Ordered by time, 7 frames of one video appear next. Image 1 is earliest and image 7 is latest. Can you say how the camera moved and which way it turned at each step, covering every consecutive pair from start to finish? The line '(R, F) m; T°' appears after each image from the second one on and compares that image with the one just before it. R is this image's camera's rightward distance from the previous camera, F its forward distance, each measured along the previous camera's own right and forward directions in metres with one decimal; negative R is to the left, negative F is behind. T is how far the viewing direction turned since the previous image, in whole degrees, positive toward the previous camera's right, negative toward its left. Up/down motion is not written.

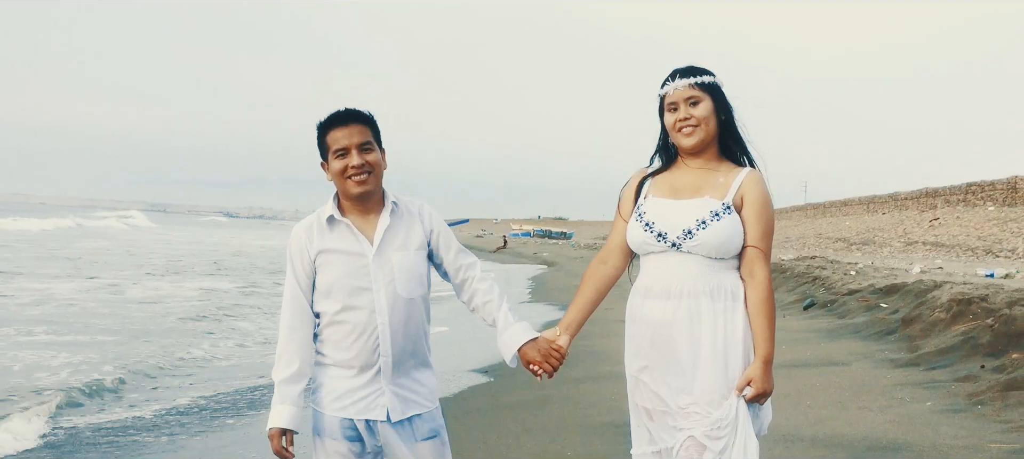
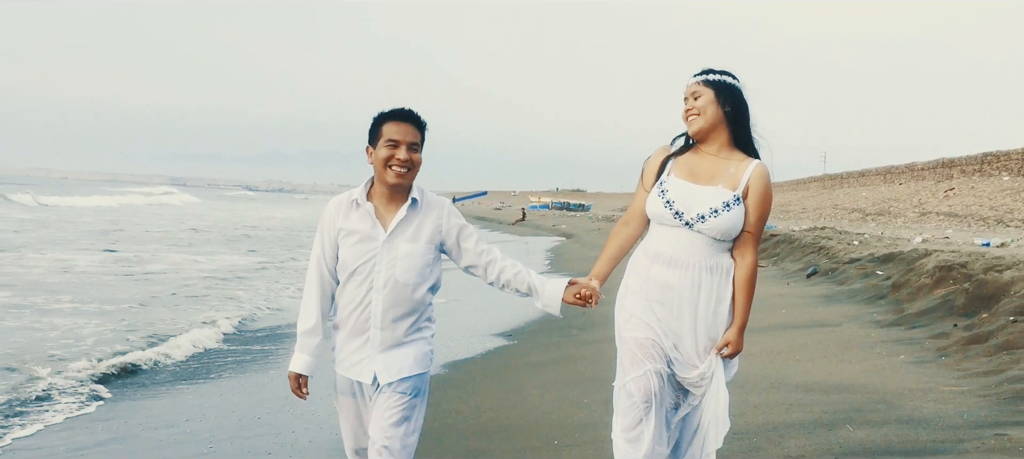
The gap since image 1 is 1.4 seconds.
(0.0, -0.7) m; -1°
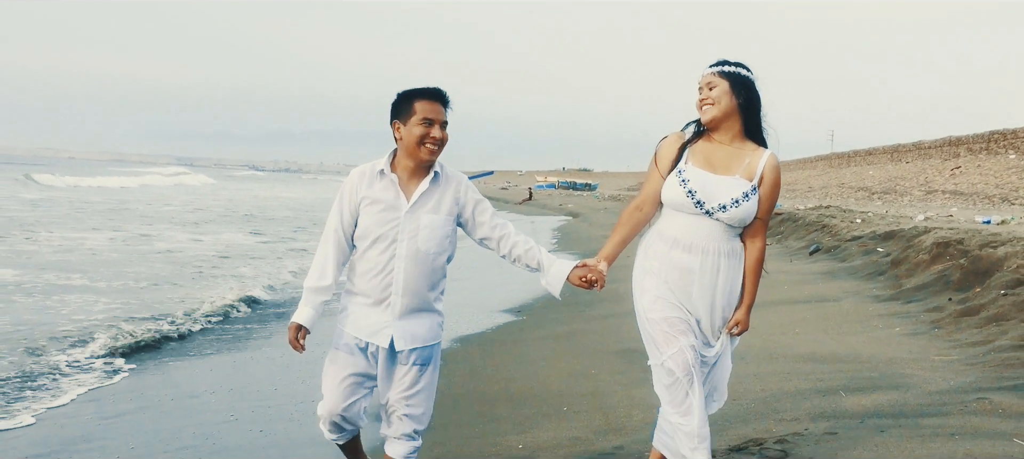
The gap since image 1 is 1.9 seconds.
(0.0, -0.2) m; 0°
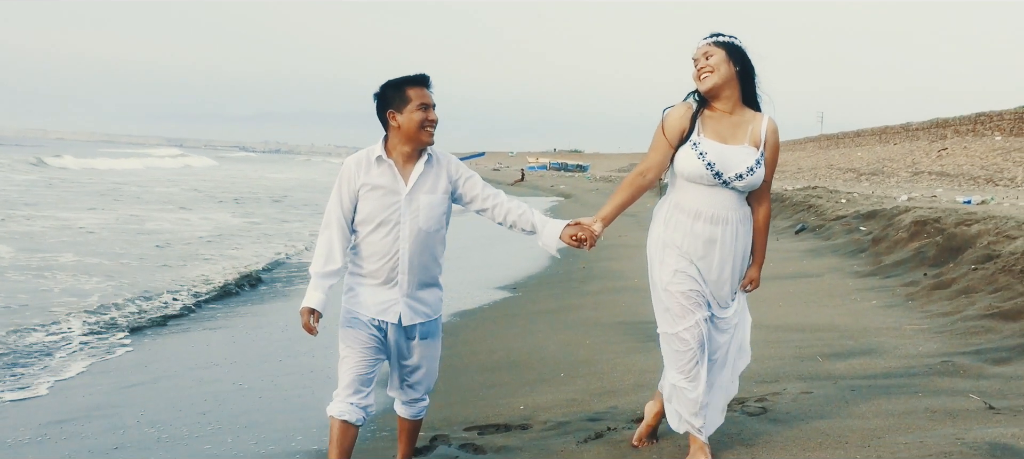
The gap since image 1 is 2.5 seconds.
(-0.1, -0.3) m; +1°
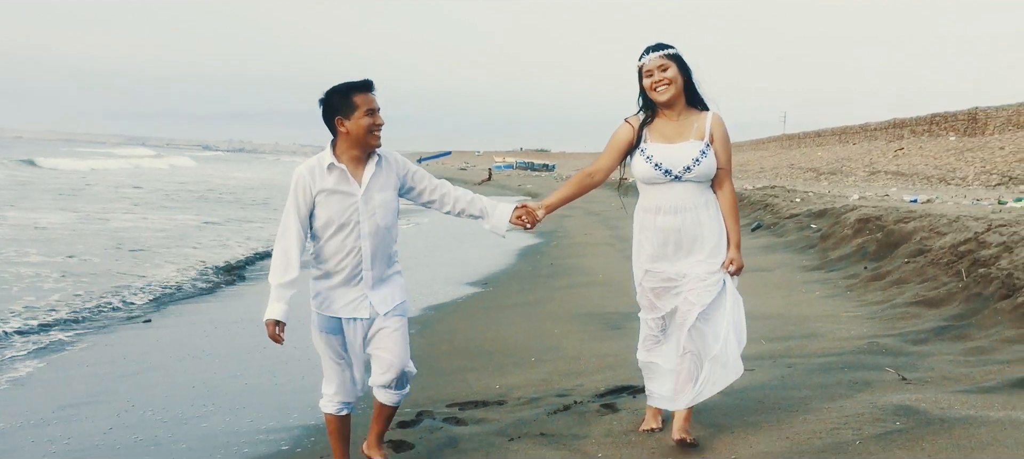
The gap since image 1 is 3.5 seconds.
(0.0, -0.4) m; +2°
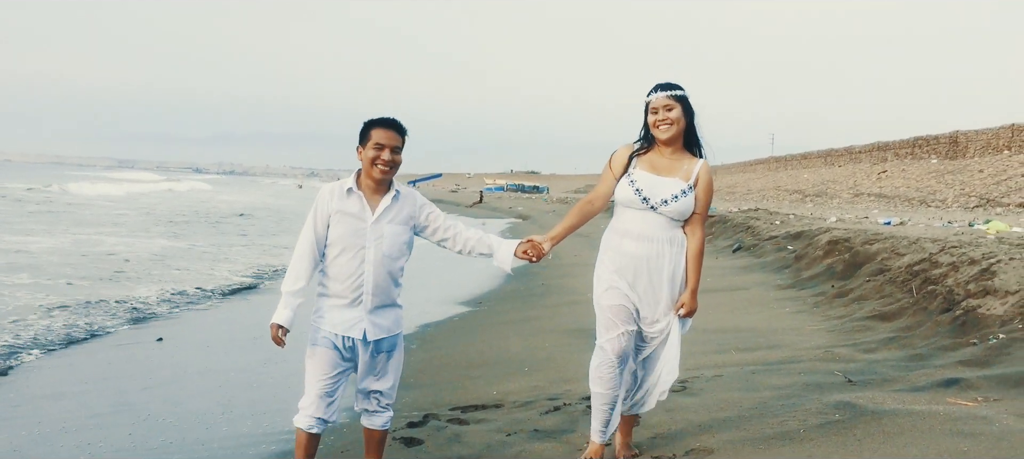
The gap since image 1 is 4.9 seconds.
(0.0, -0.5) m; +1°
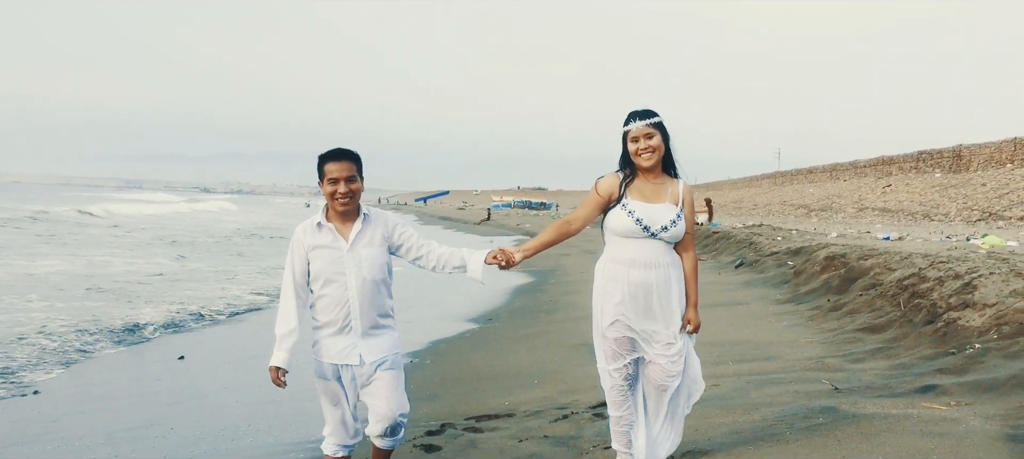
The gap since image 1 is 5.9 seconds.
(0.0, -0.3) m; 0°
